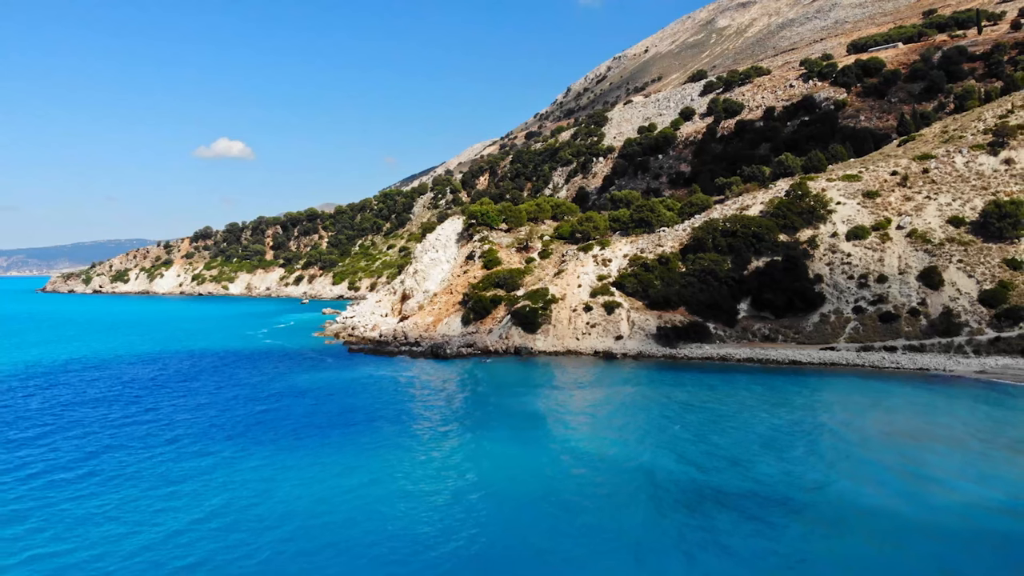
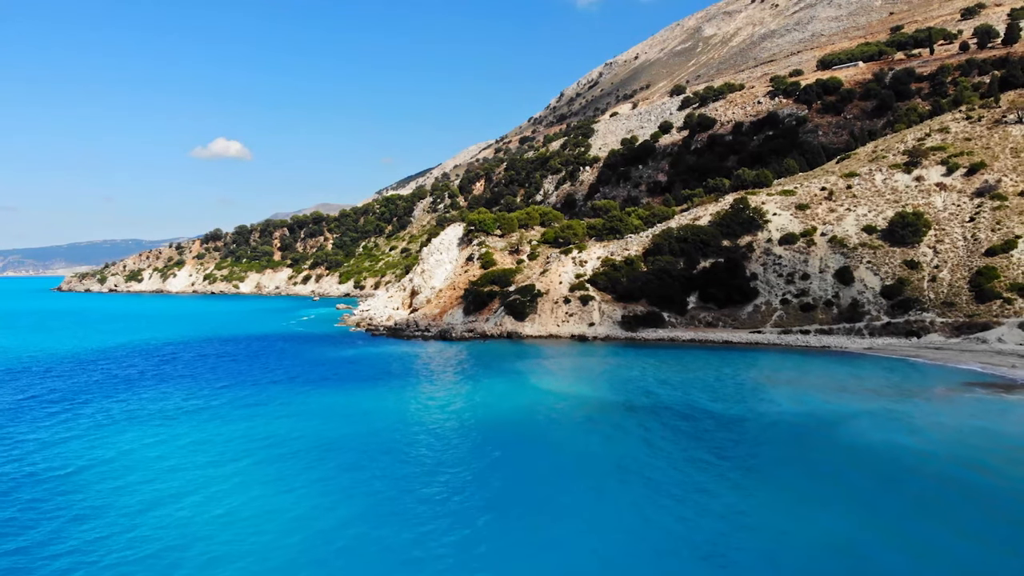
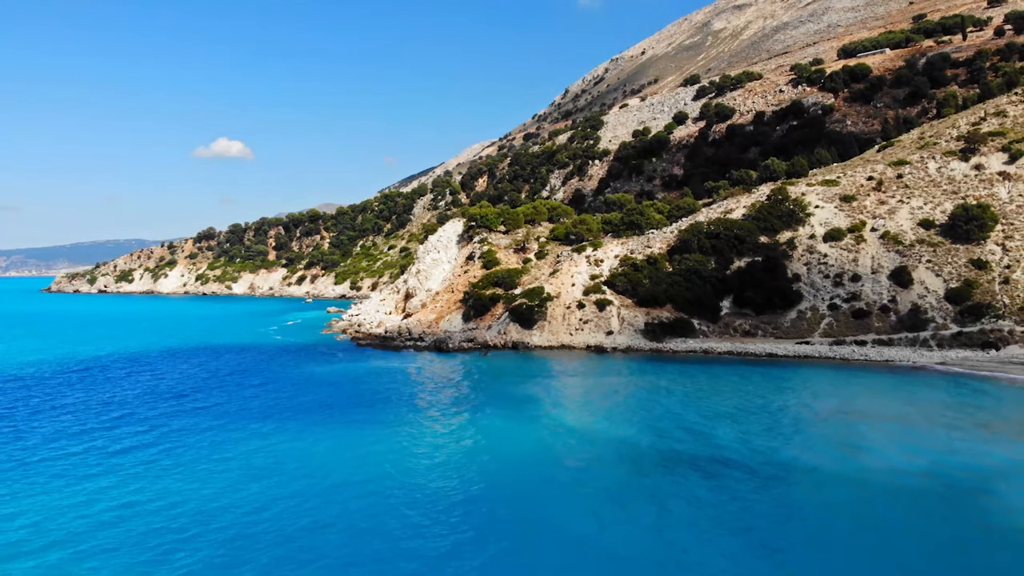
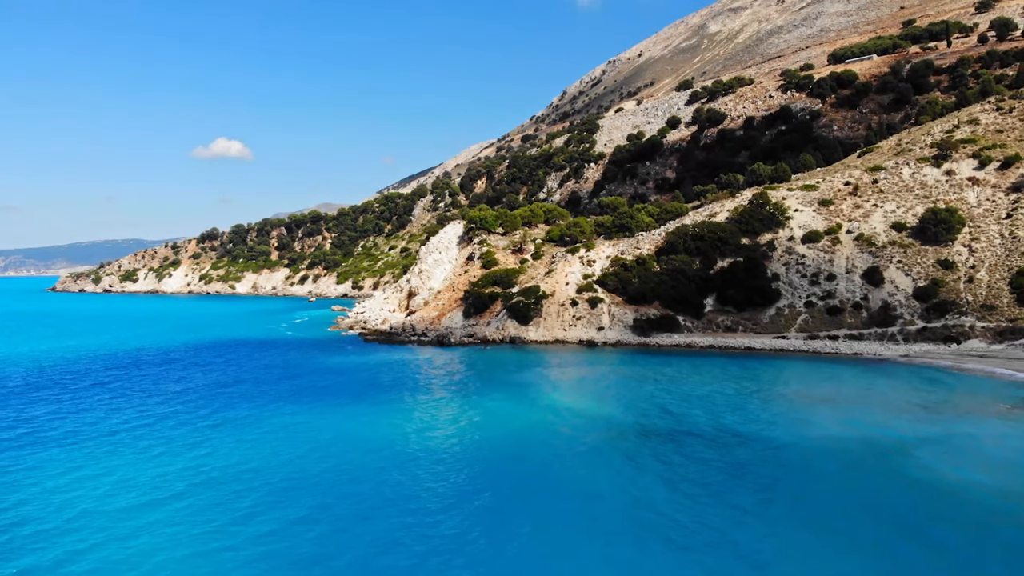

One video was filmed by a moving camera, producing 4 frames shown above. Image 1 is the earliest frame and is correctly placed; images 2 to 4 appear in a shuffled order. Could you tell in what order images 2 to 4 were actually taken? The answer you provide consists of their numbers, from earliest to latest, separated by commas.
3, 4, 2
